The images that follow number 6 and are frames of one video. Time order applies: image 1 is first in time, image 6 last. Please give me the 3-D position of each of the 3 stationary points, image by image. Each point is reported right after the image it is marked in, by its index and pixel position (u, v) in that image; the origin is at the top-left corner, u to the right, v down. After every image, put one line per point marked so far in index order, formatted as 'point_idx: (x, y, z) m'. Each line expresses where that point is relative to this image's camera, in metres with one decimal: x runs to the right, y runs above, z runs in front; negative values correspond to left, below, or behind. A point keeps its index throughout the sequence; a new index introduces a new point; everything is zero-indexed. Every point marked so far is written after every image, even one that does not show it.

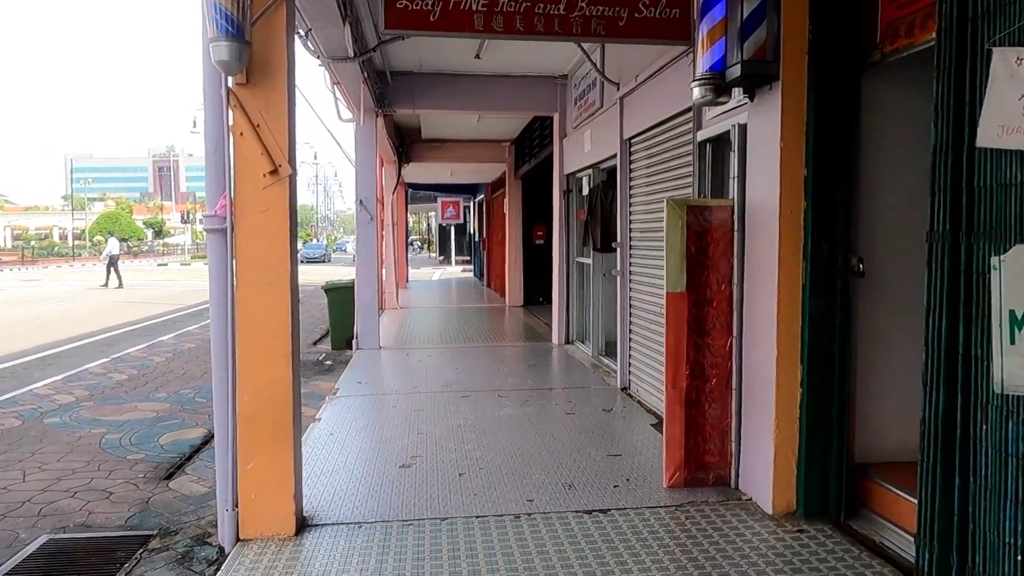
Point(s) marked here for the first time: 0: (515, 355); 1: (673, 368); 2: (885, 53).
0: (0.0, -0.7, +7.6) m
1: (+0.7, -0.4, +3.4) m
2: (+1.4, +0.9, +2.9) m
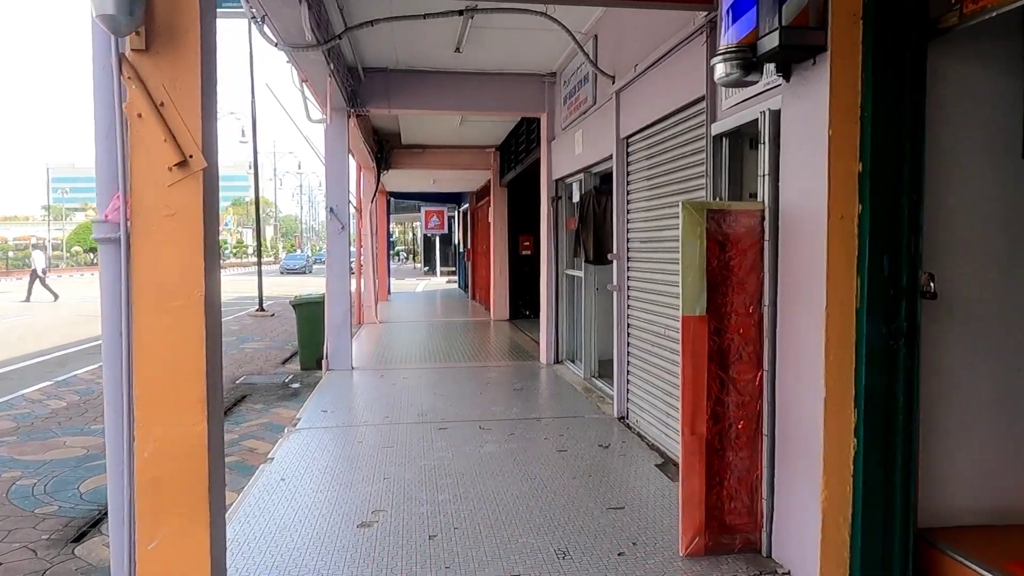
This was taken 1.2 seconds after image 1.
0: (-0.1, -0.8, +7.0) m
1: (+0.6, -0.4, +2.8) m
2: (+1.3, +0.8, +2.2) m
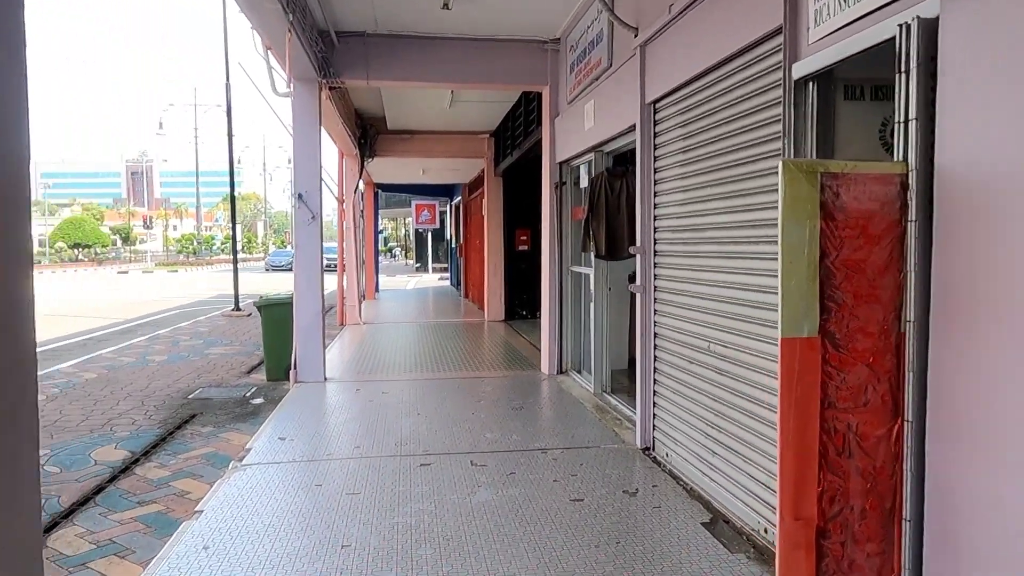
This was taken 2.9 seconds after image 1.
0: (-0.1, -0.8, +6.0) m
1: (+0.7, -0.5, +1.8) m
2: (+1.3, +0.8, +1.3) m
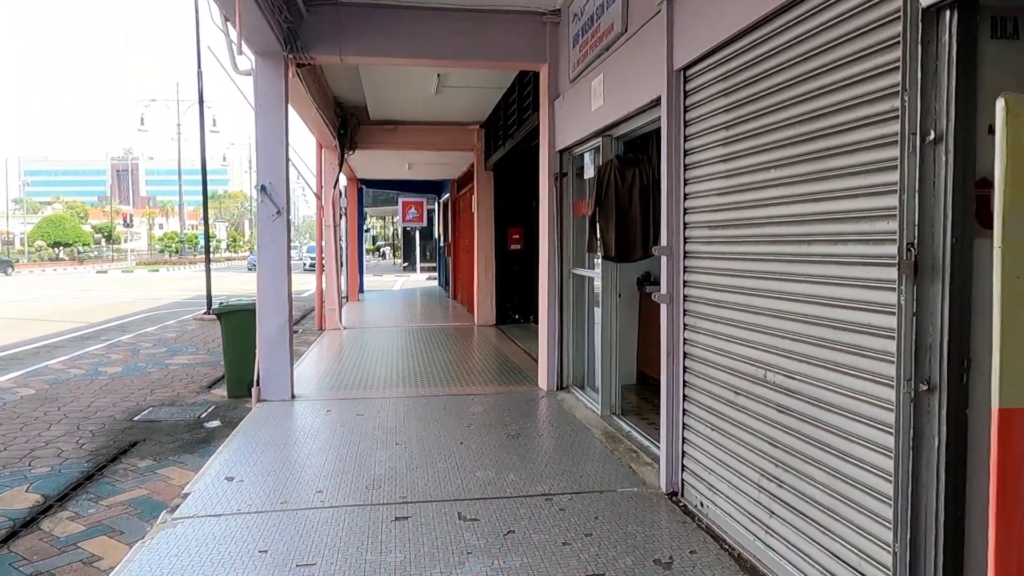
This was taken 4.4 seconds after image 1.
0: (-0.2, -0.8, +5.2) m
1: (+0.7, -0.5, +1.0) m
2: (+1.4, +0.7, +0.5) m
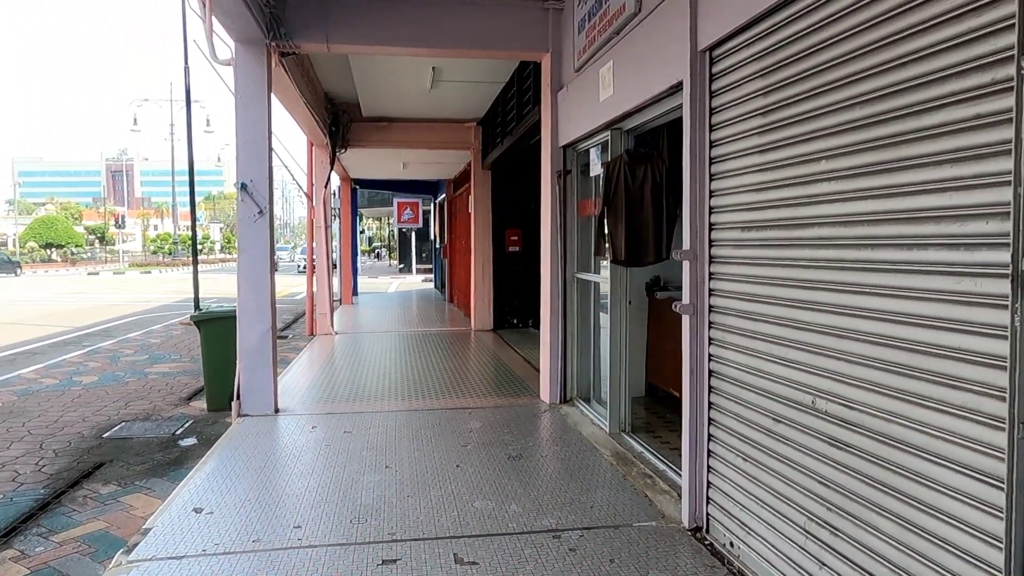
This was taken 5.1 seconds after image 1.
0: (-0.2, -0.9, +4.8) m
1: (+0.7, -0.5, +0.6) m
2: (+1.4, +0.7, +0.1) m
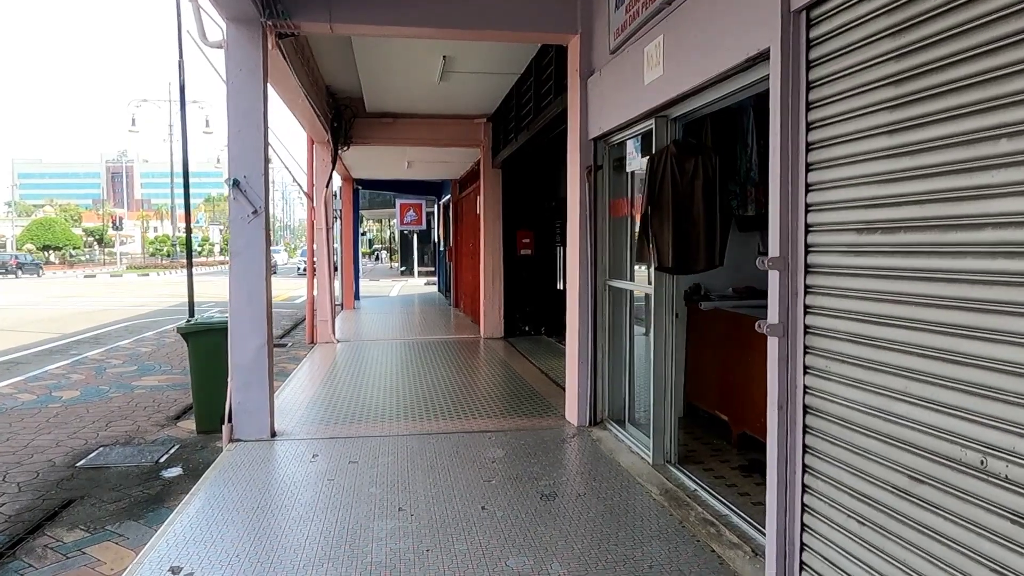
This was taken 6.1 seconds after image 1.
0: (0.0, -0.9, +4.2) m
1: (+0.9, -0.6, +0.1) m
2: (+1.5, +0.7, -0.5) m
